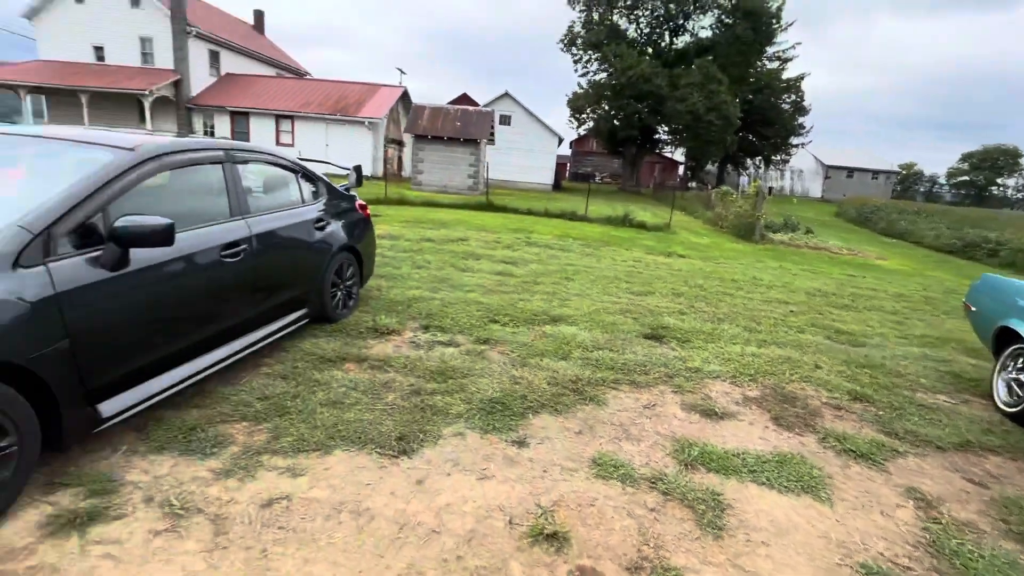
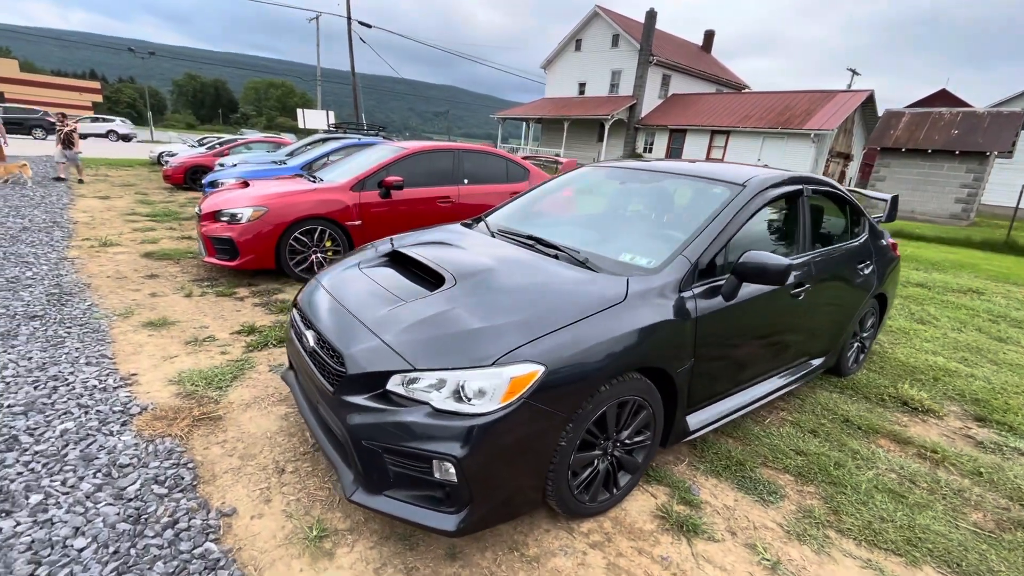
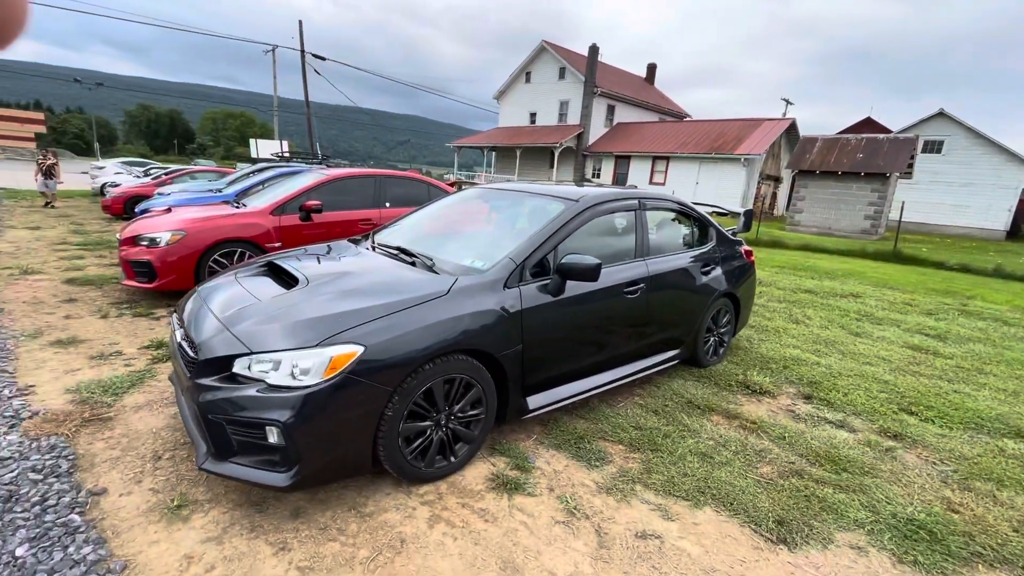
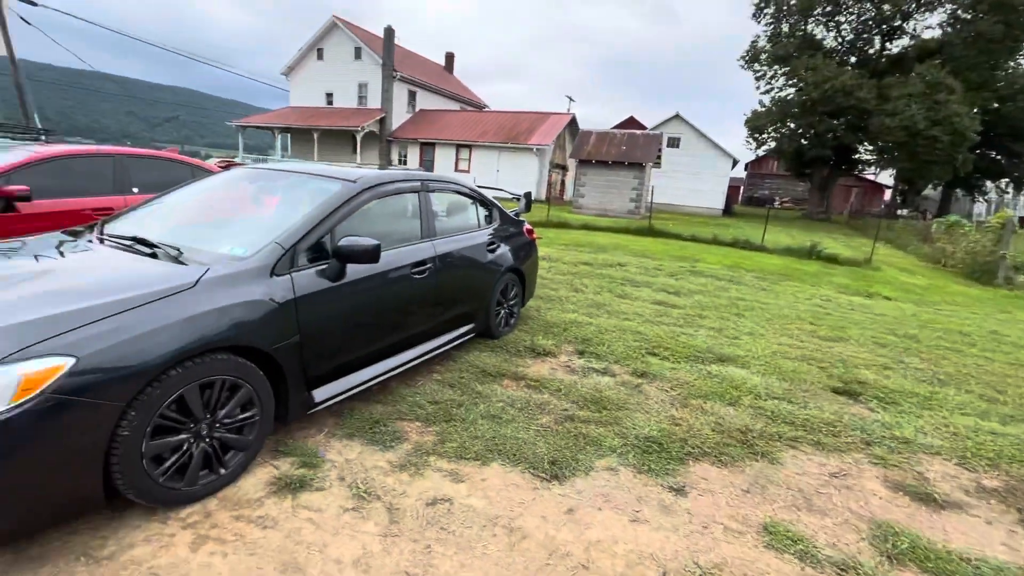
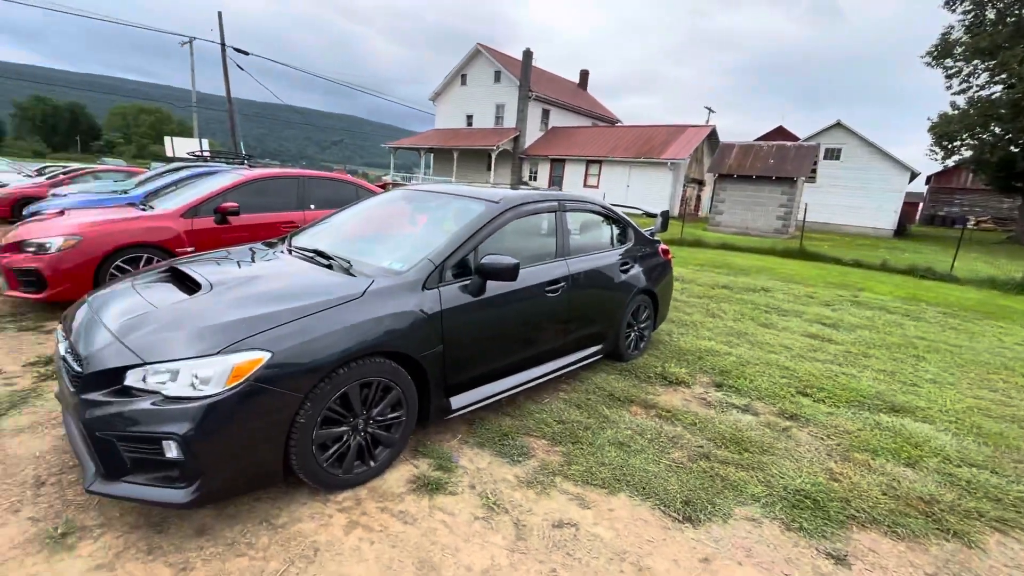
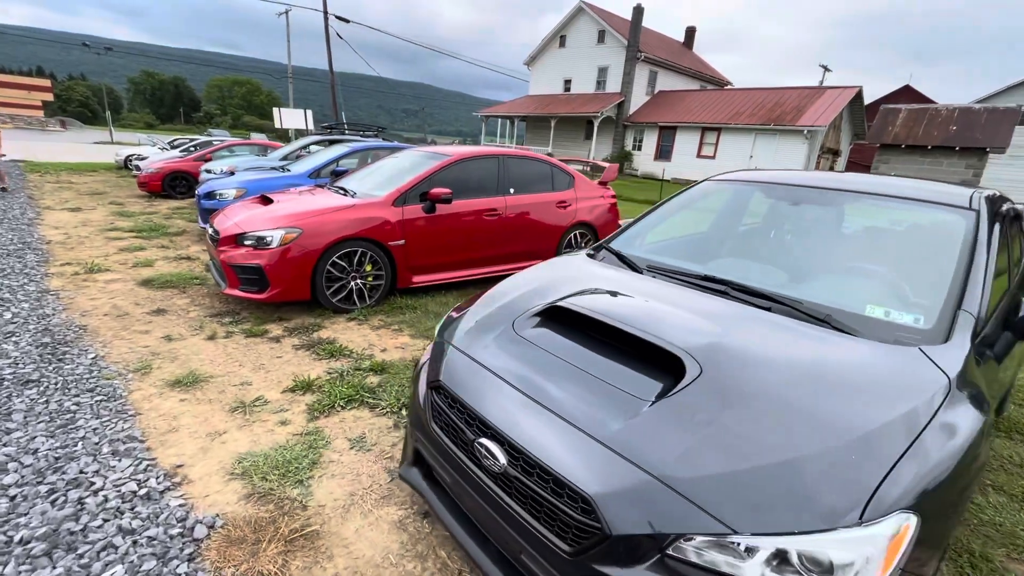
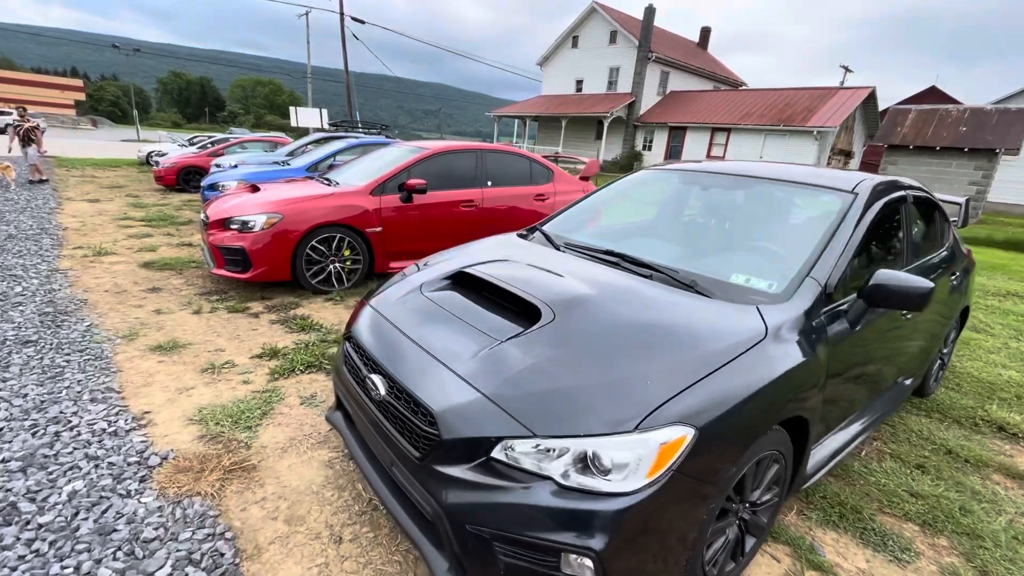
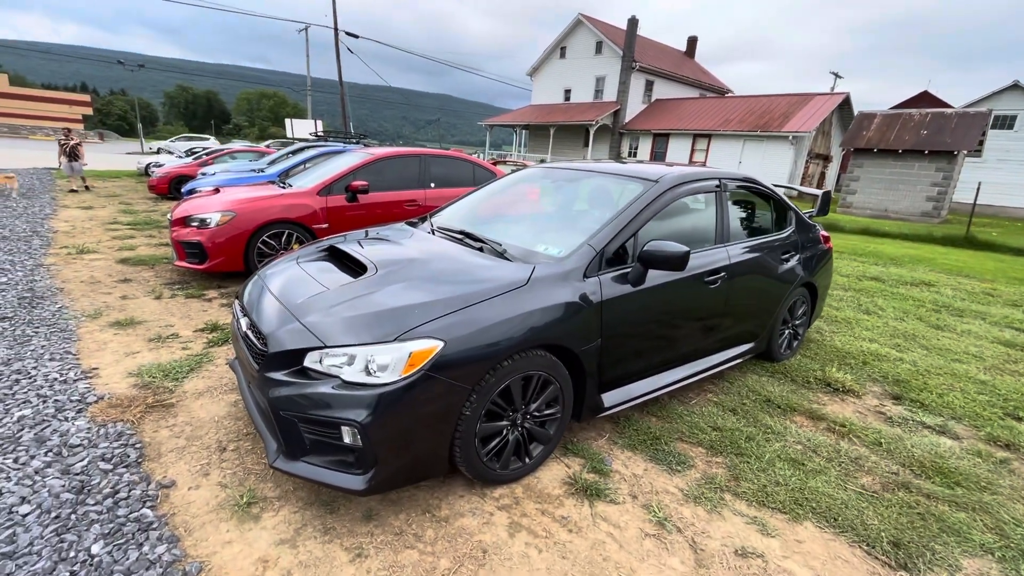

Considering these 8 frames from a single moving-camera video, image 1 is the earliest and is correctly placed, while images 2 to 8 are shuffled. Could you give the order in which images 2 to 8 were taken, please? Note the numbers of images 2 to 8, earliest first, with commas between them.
4, 5, 3, 8, 2, 7, 6
